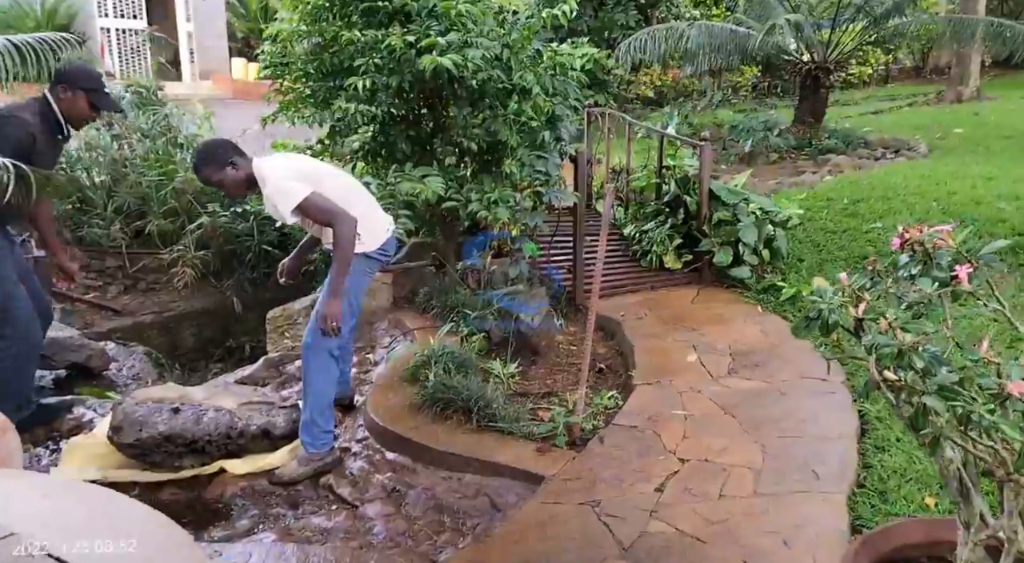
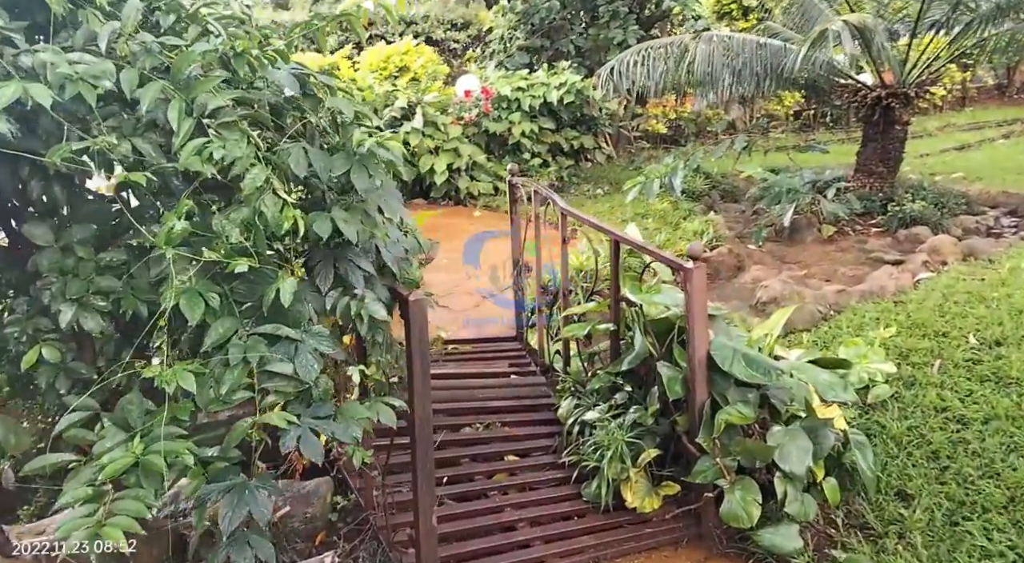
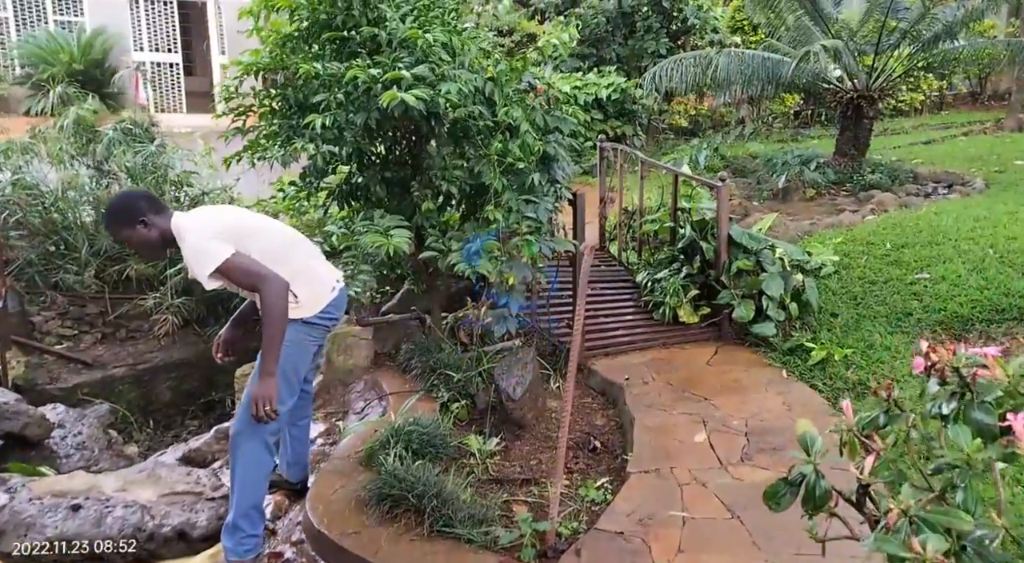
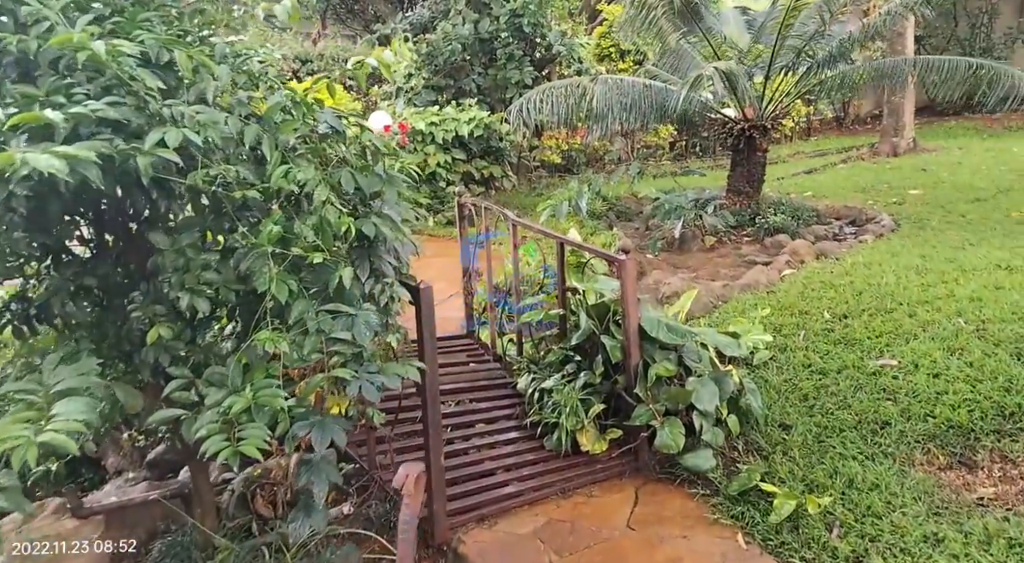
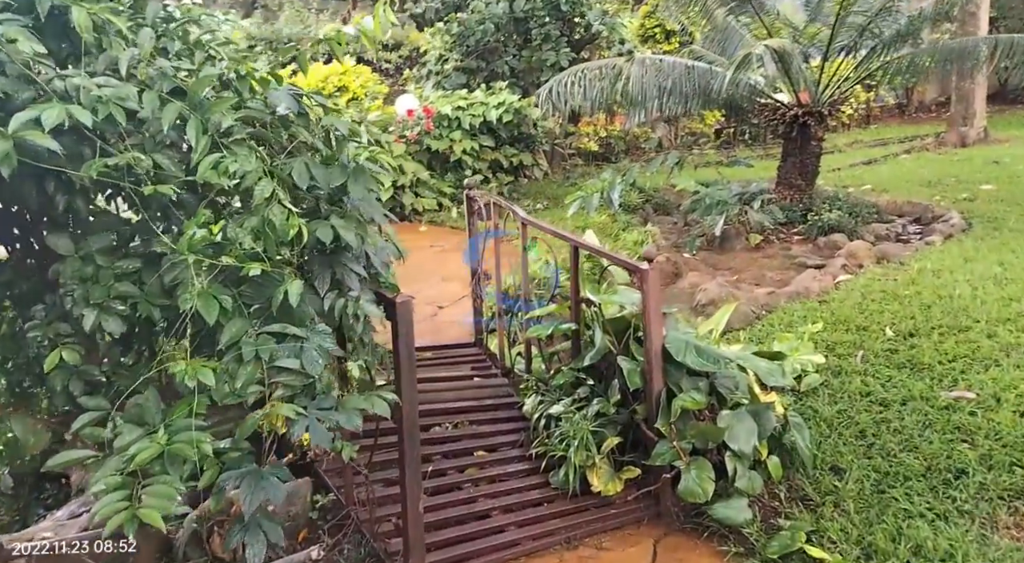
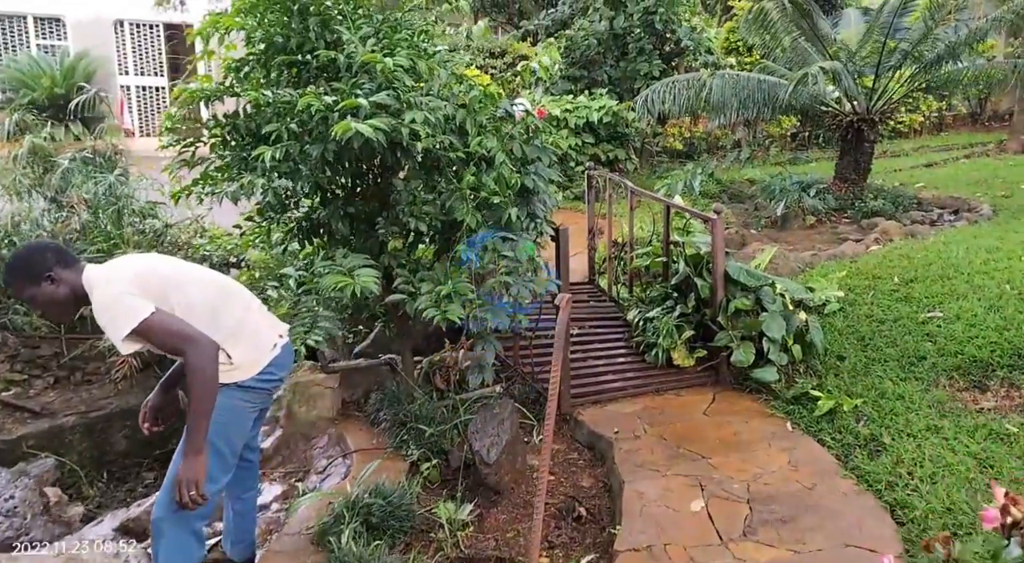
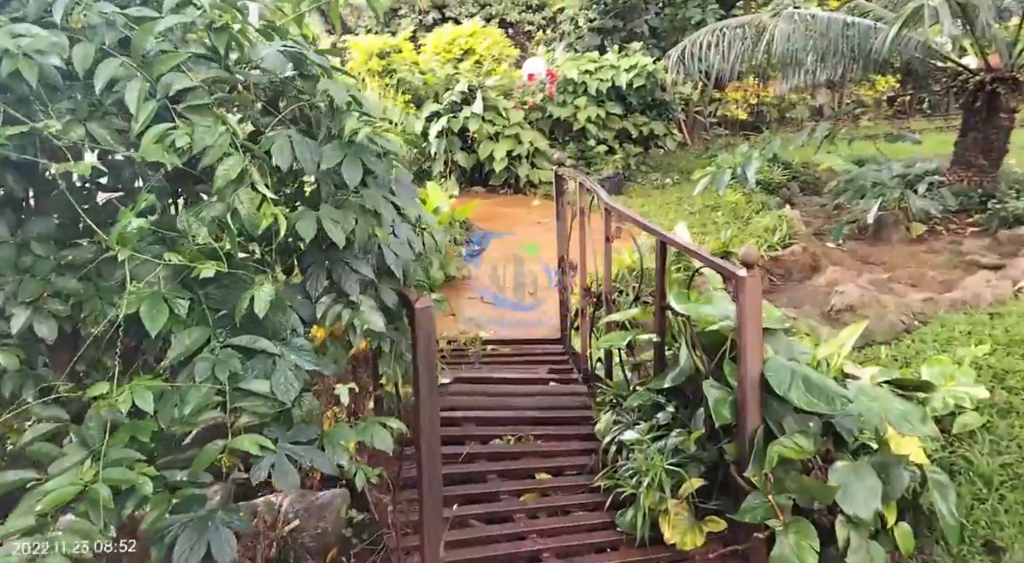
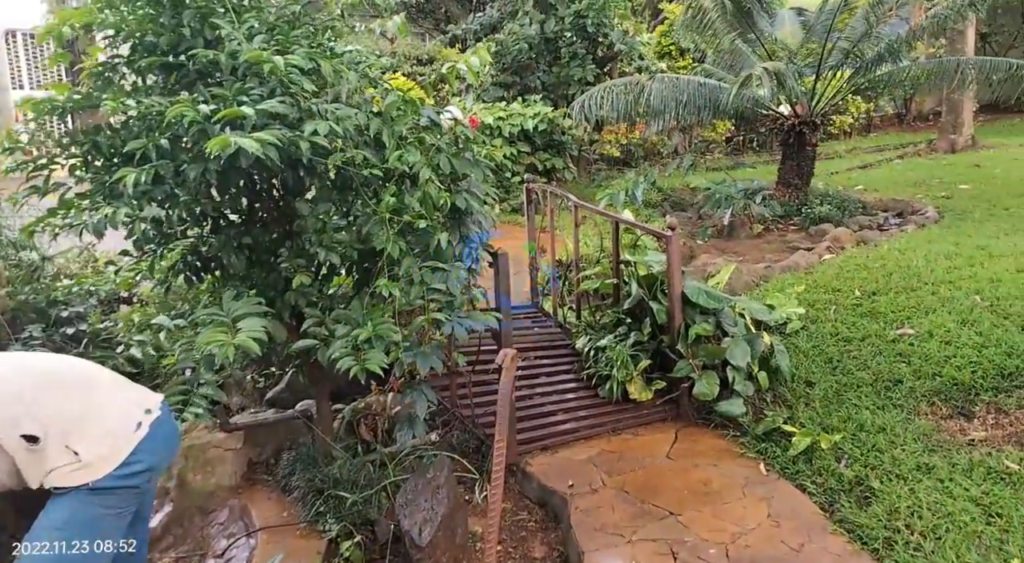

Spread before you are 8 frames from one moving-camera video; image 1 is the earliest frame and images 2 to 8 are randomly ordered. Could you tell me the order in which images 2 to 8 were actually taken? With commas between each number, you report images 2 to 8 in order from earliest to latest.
3, 6, 8, 4, 5, 2, 7
